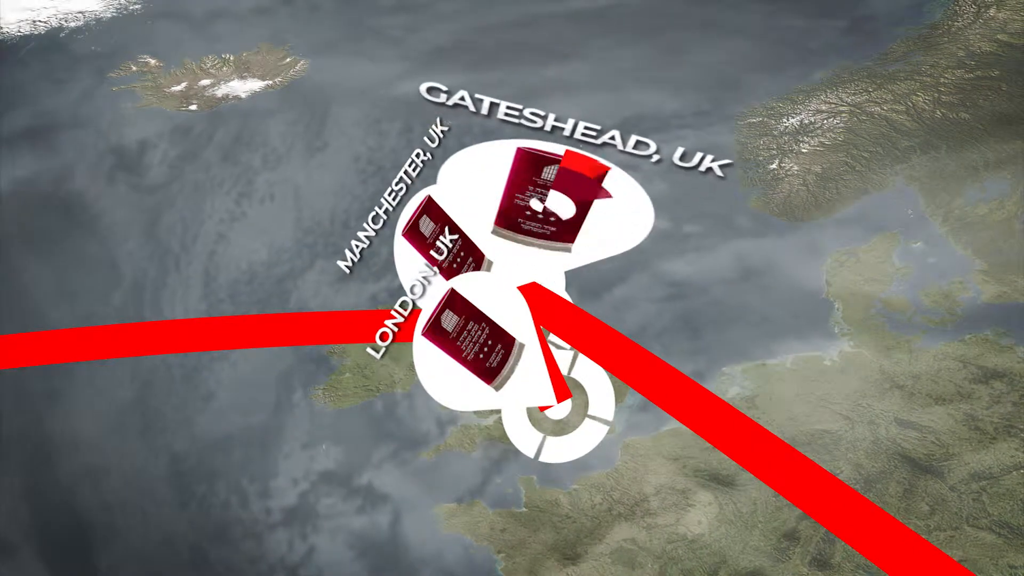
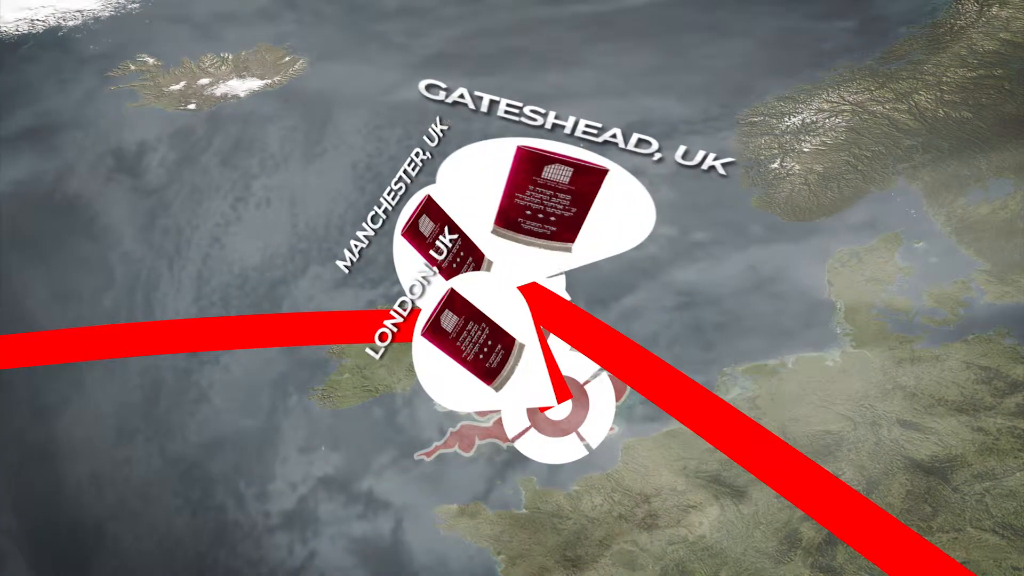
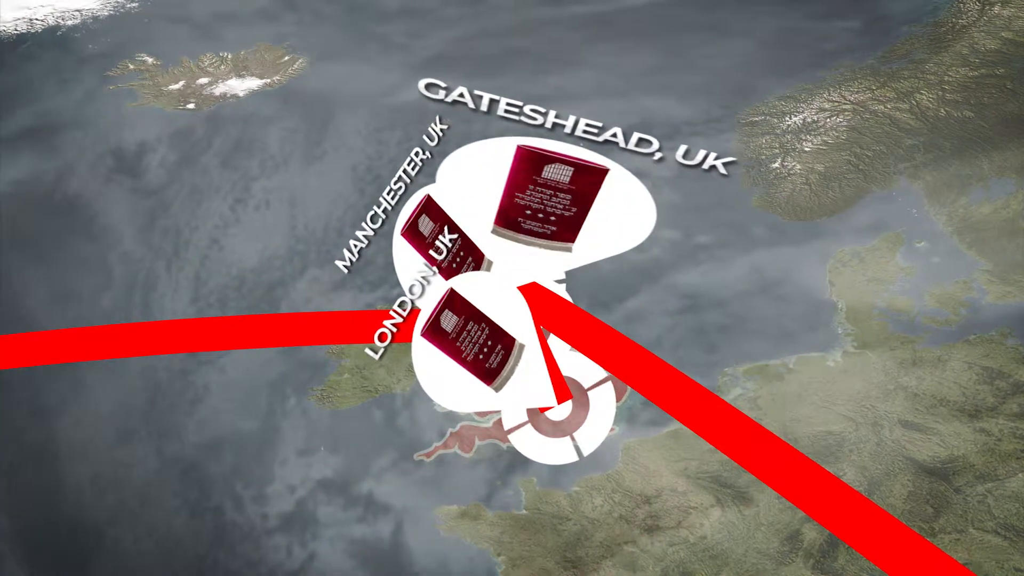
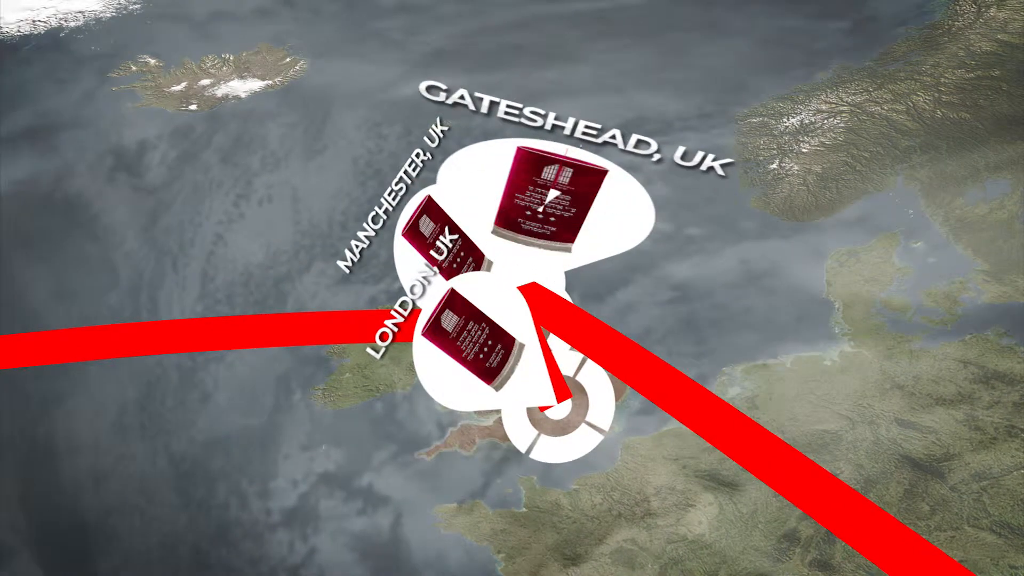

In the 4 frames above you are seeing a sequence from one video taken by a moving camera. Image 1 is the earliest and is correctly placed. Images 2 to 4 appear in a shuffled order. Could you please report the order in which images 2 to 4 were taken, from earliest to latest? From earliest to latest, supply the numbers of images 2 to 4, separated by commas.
4, 2, 3
